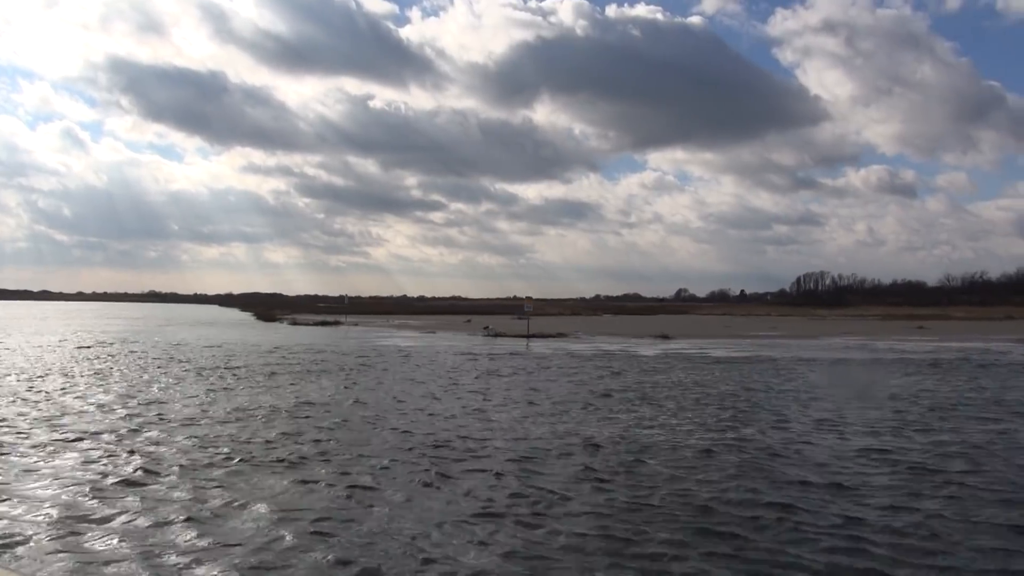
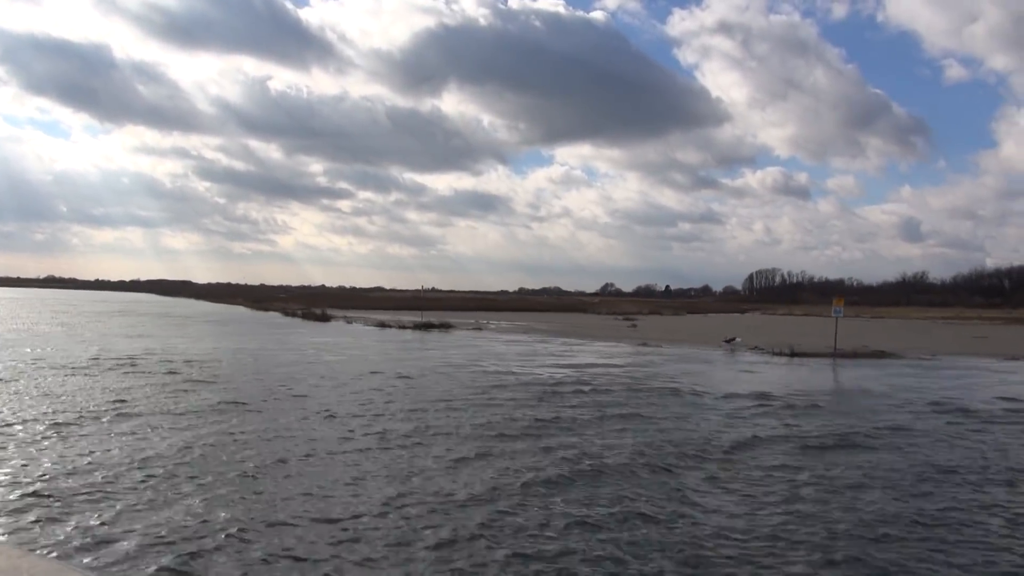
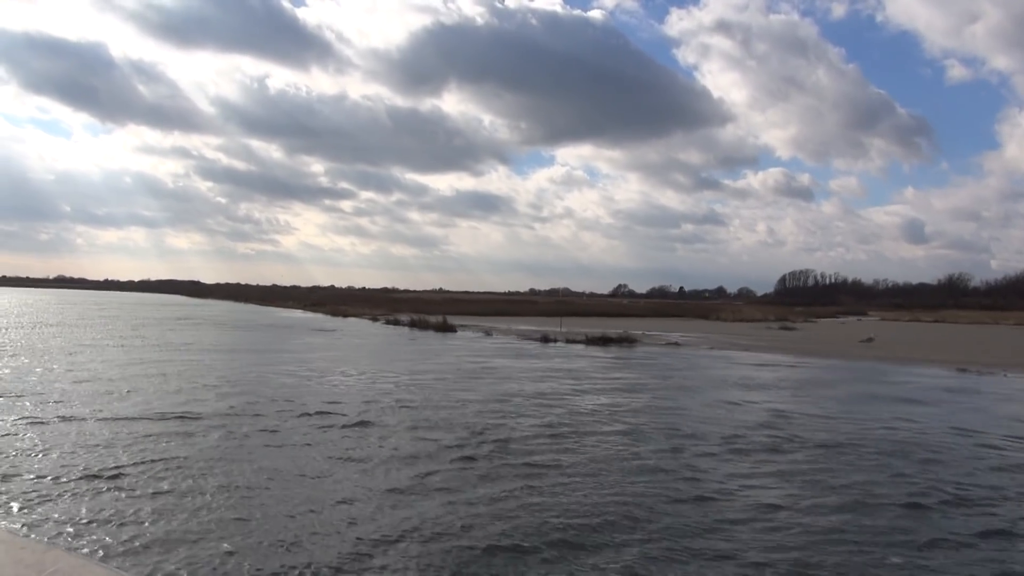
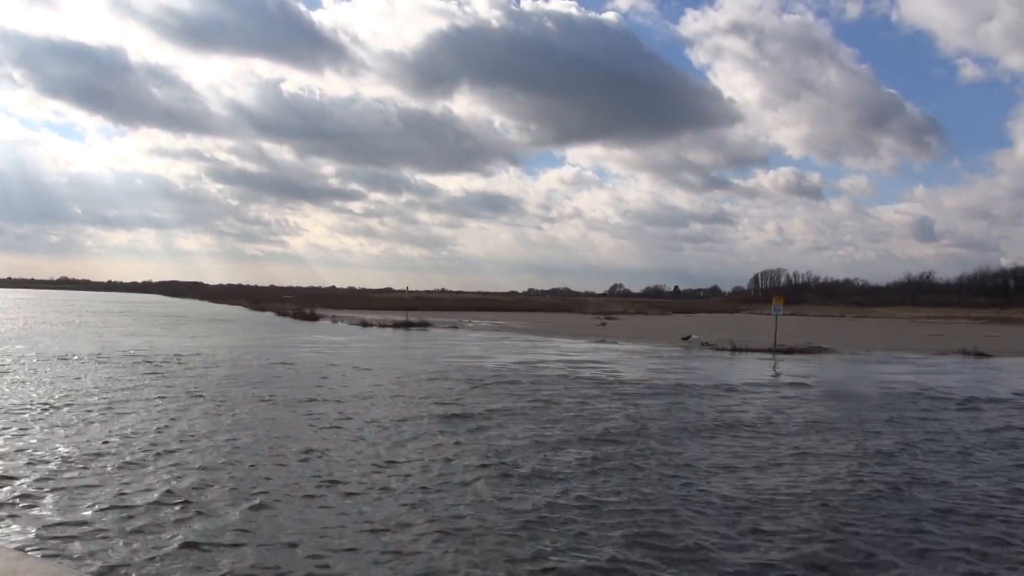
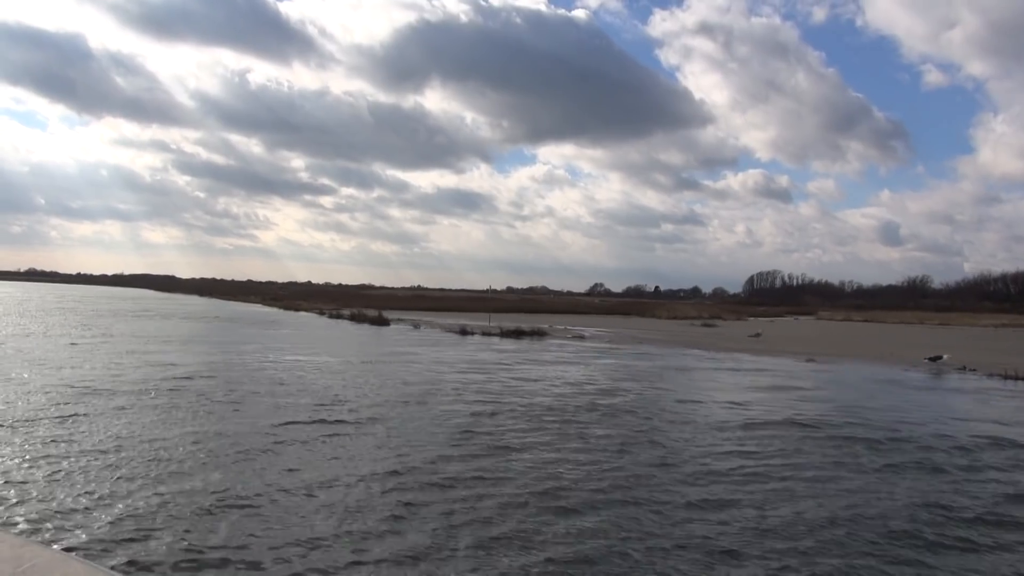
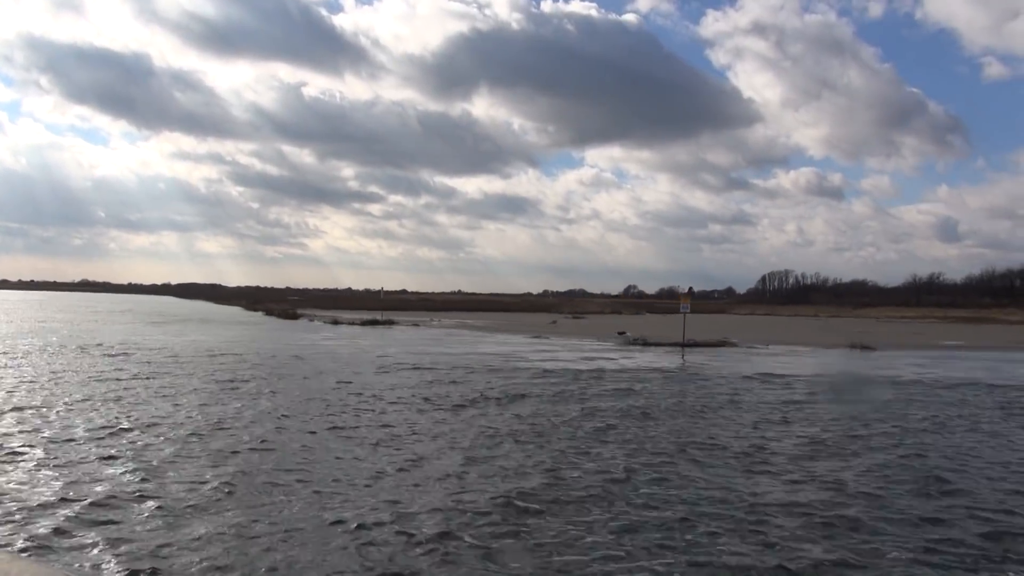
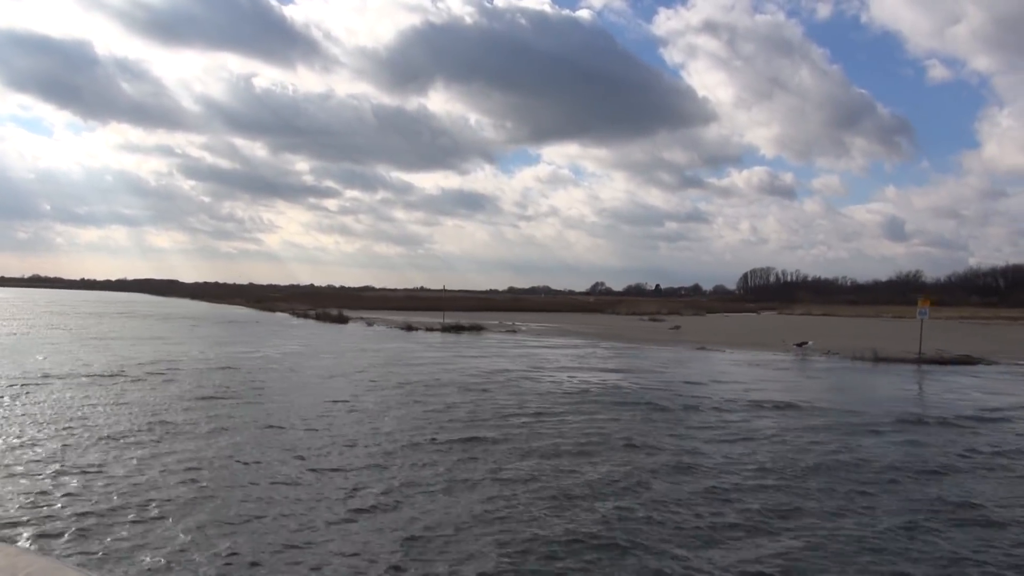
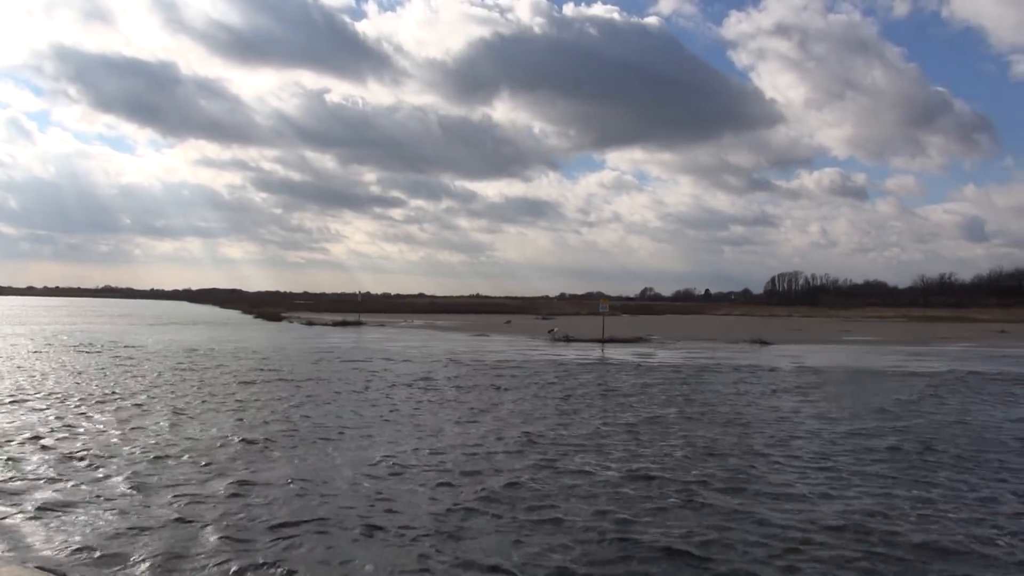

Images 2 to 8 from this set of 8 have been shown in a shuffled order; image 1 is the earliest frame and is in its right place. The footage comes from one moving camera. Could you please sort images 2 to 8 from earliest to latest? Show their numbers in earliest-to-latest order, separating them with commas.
8, 6, 4, 2, 7, 5, 3
